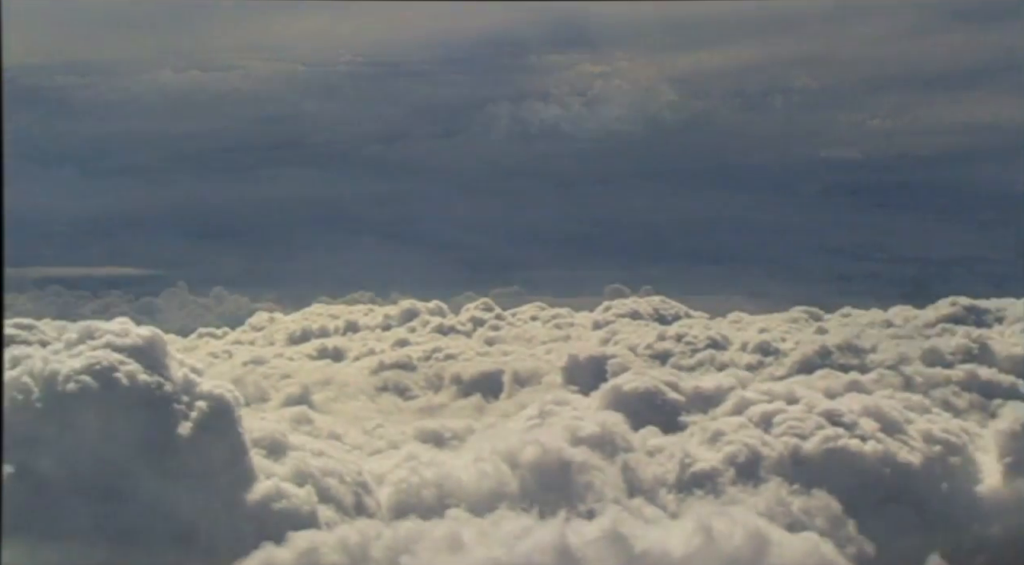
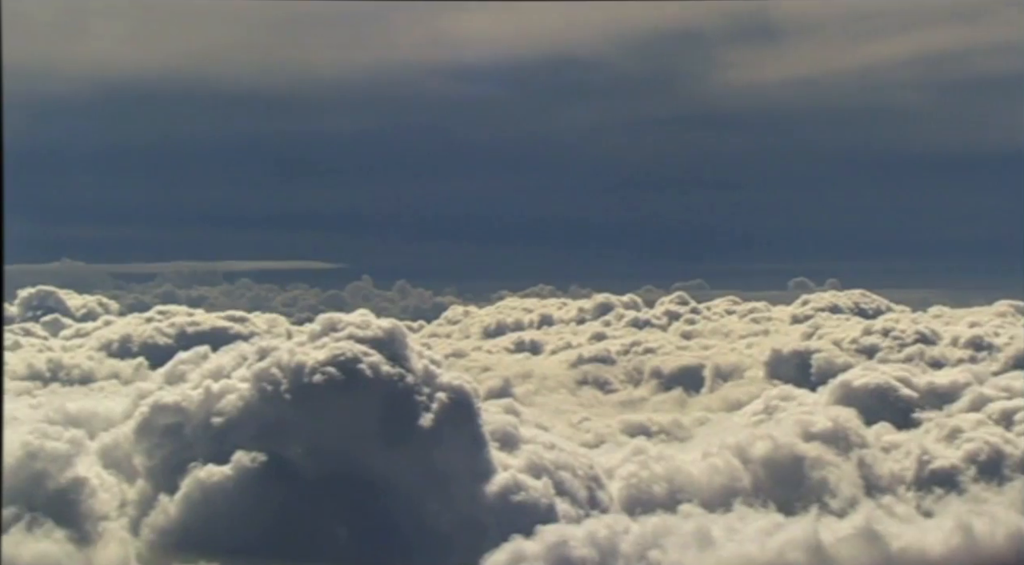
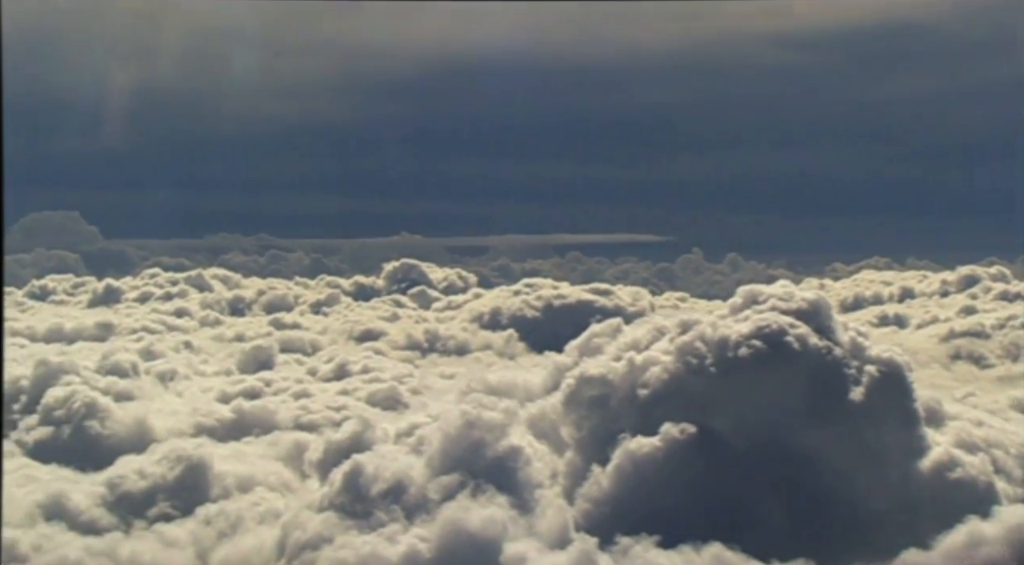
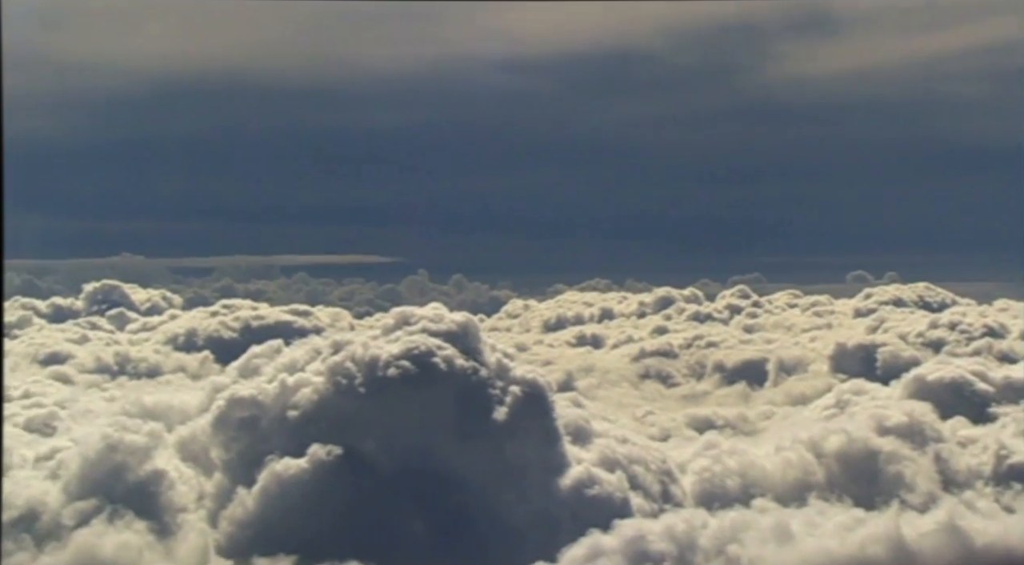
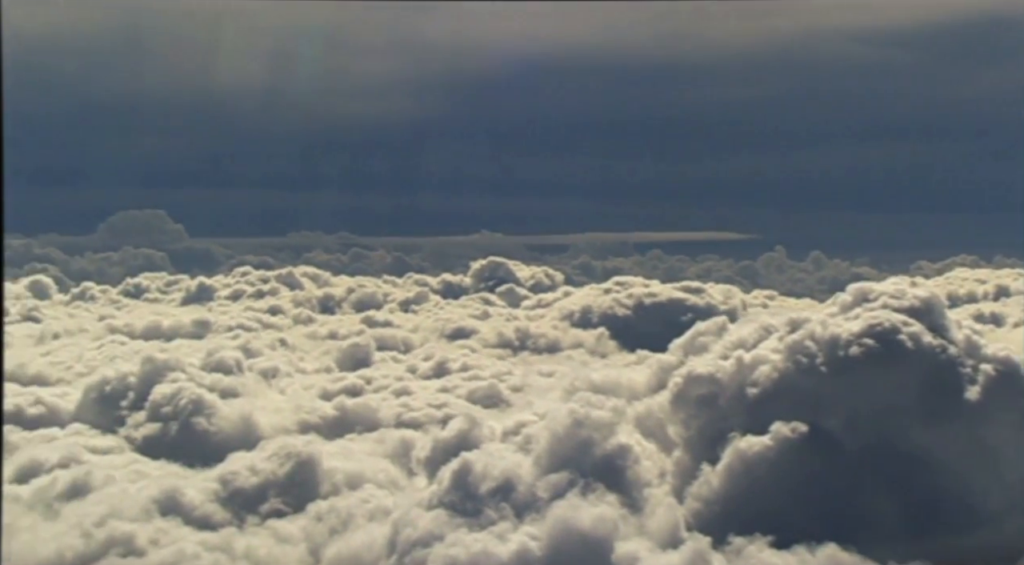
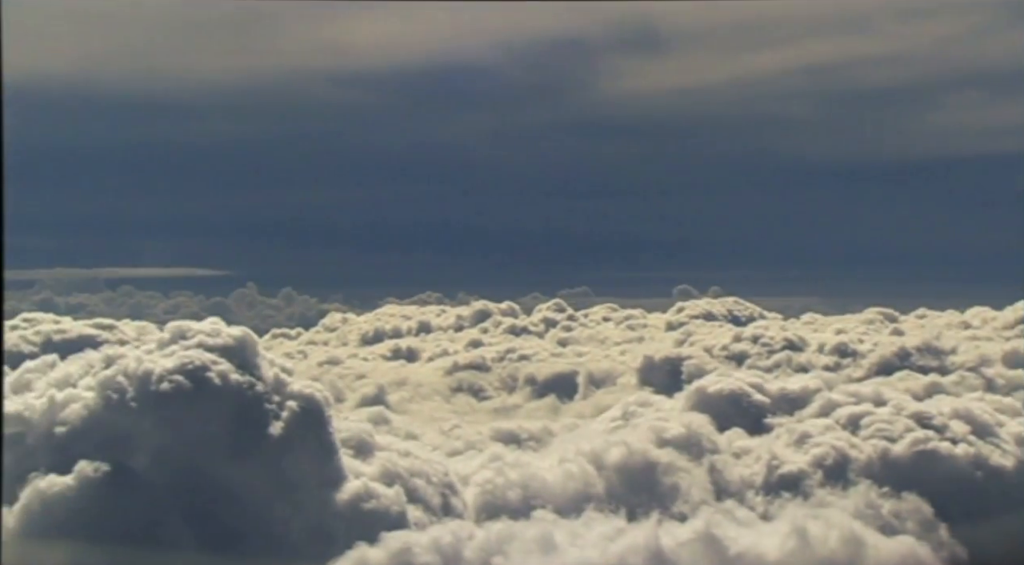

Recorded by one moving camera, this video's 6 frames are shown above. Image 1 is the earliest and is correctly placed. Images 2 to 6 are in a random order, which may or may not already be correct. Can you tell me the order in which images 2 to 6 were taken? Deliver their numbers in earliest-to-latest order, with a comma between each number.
6, 2, 4, 3, 5
